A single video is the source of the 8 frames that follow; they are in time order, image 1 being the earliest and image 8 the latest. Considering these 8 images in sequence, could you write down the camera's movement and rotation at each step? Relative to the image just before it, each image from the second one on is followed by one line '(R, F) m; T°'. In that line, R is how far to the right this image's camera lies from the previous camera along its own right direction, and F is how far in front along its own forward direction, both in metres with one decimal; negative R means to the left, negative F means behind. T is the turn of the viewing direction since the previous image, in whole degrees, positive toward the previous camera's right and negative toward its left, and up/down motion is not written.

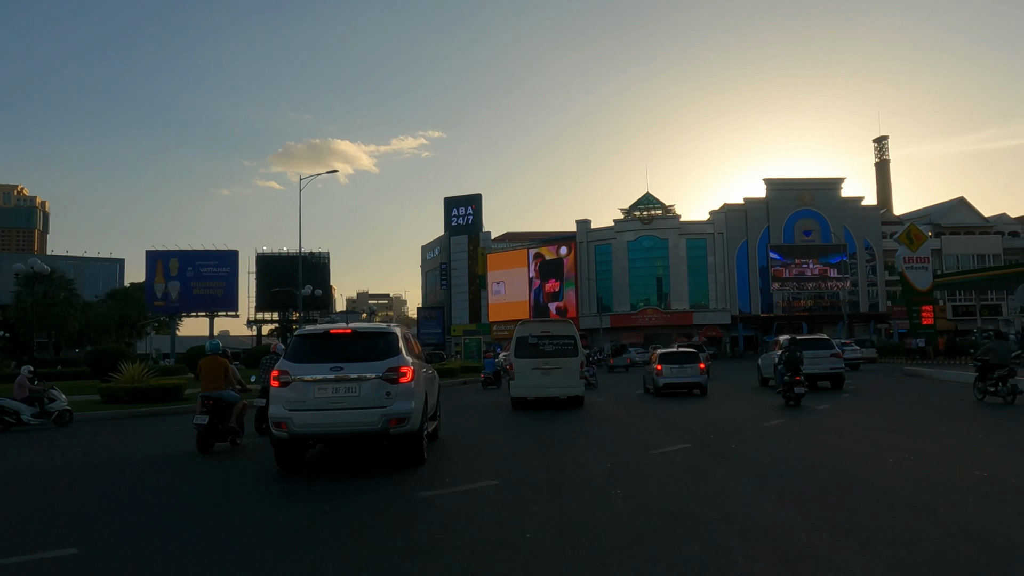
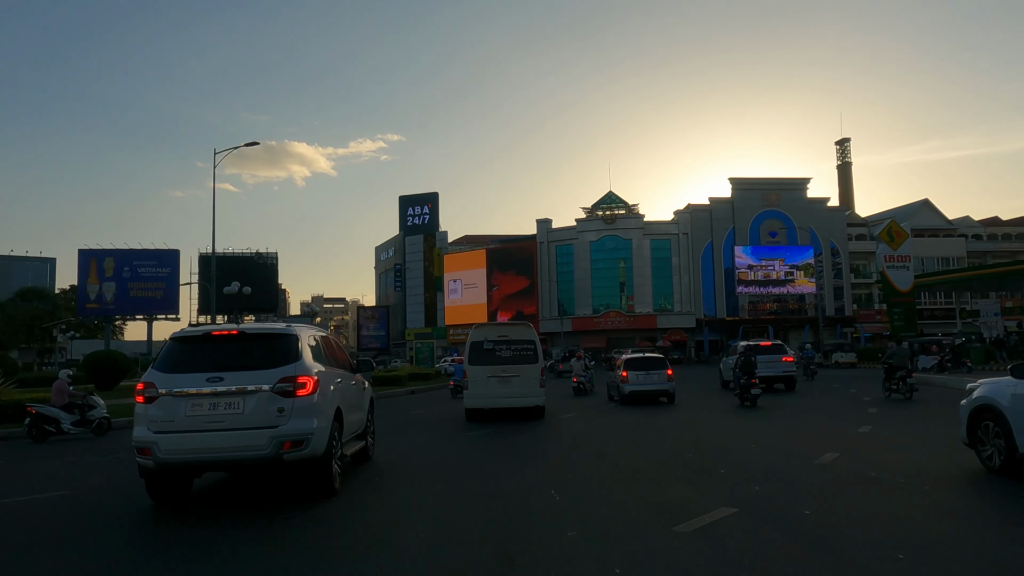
(+0.1, +2.2) m; +3°
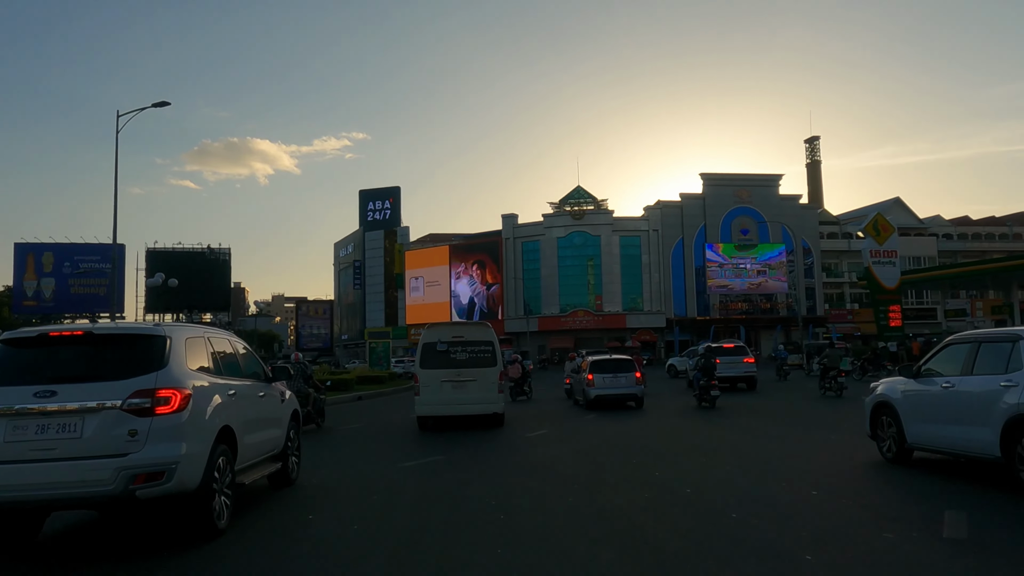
(+0.1, +1.9) m; +2°
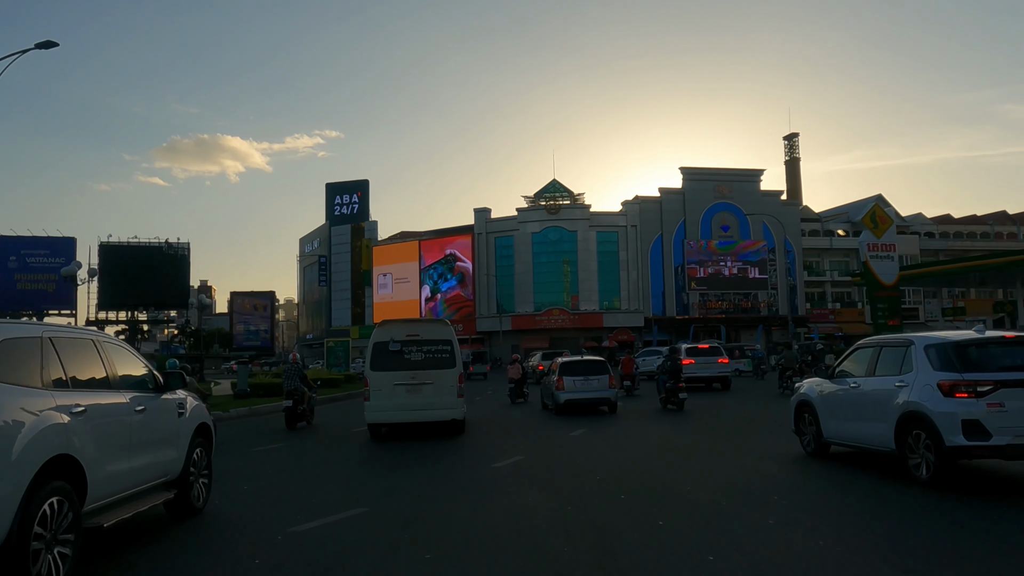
(+0.1, +1.9) m; +2°
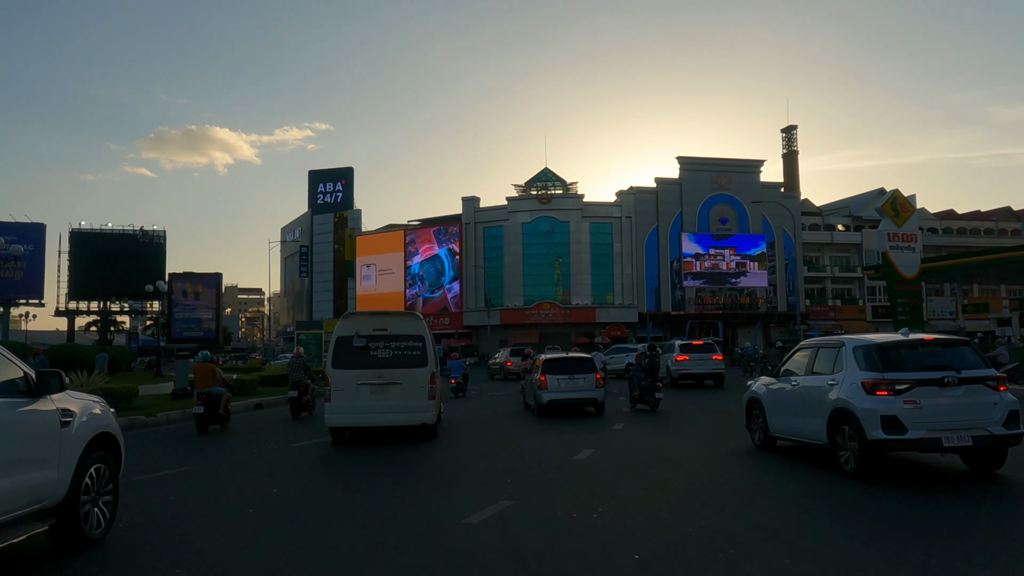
(0.0, +1.9) m; +1°
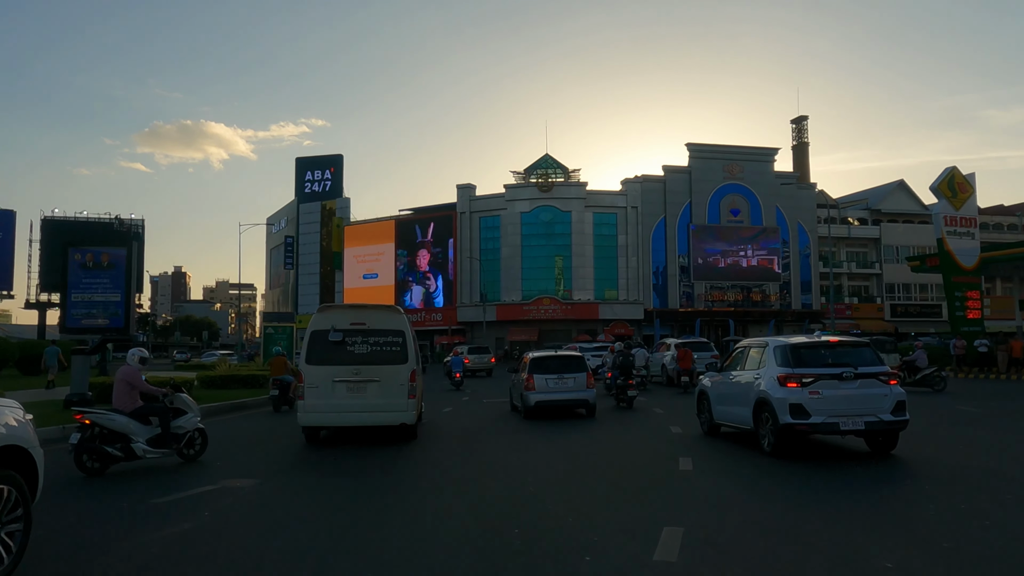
(-0.1, +2.7) m; 0°
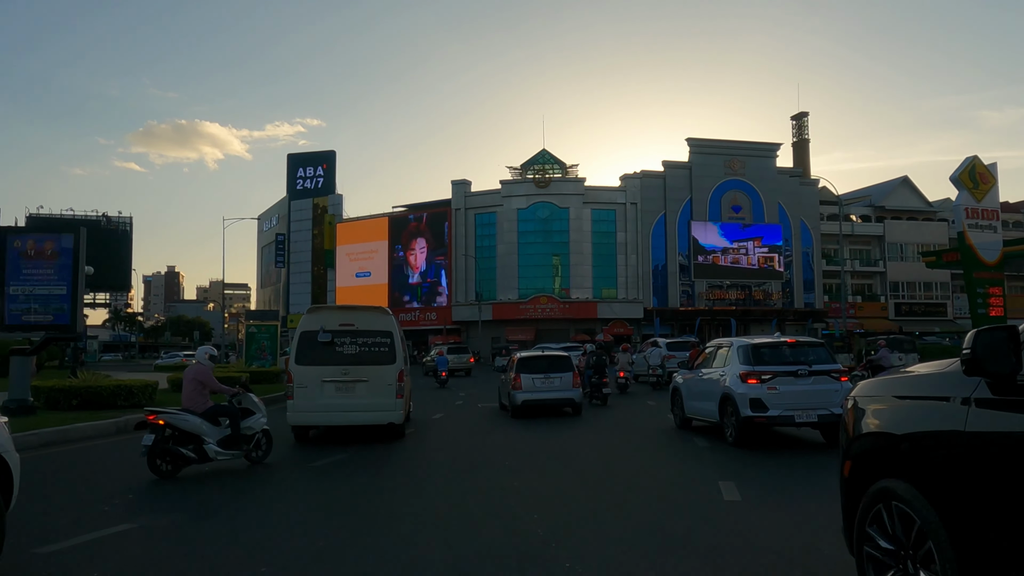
(0.0, +1.0) m; 0°
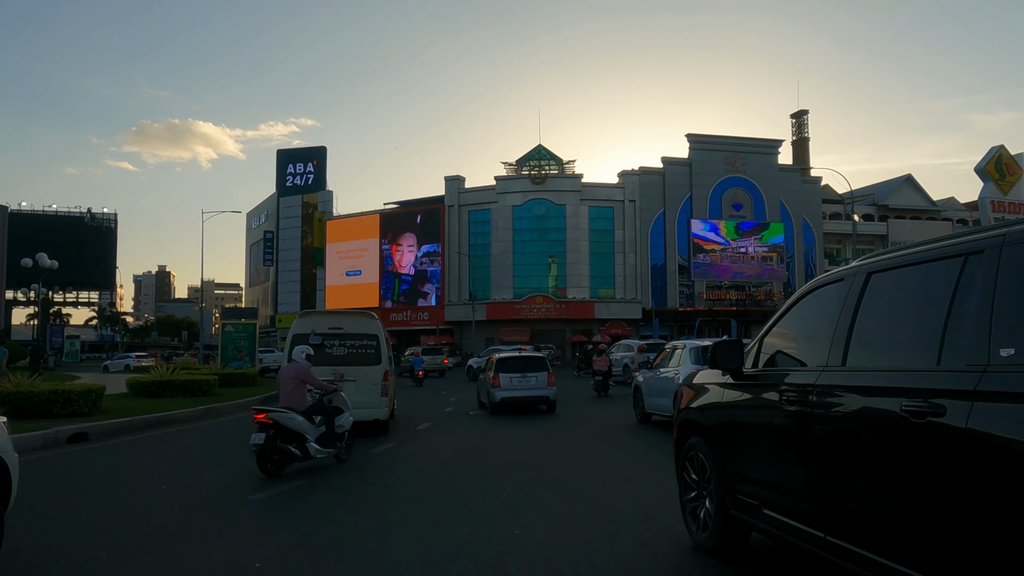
(0.0, +1.1) m; 0°
